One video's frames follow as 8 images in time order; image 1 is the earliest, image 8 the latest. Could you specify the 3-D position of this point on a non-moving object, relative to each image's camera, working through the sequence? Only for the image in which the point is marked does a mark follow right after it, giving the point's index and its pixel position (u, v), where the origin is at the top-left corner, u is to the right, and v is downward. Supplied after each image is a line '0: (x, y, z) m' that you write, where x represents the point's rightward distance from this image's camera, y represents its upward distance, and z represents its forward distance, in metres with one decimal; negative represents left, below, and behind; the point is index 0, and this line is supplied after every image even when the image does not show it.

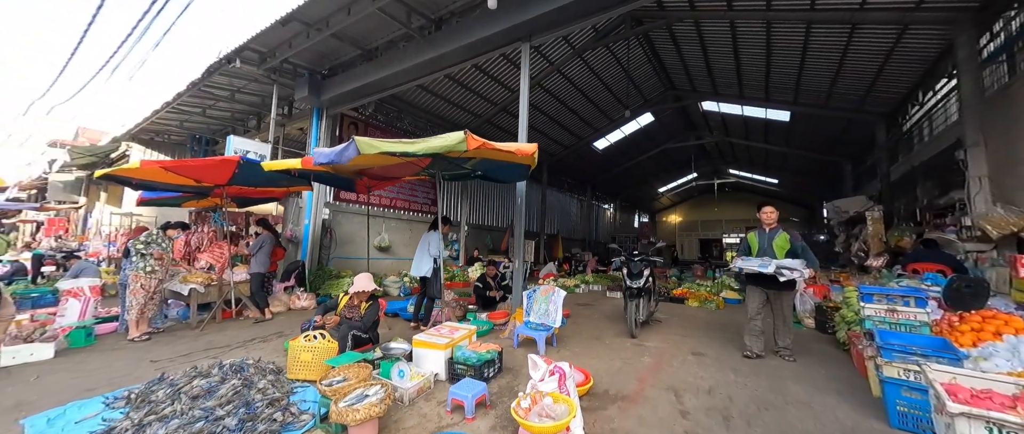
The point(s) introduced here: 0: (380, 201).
0: (-3.2, +0.4, +7.6) m
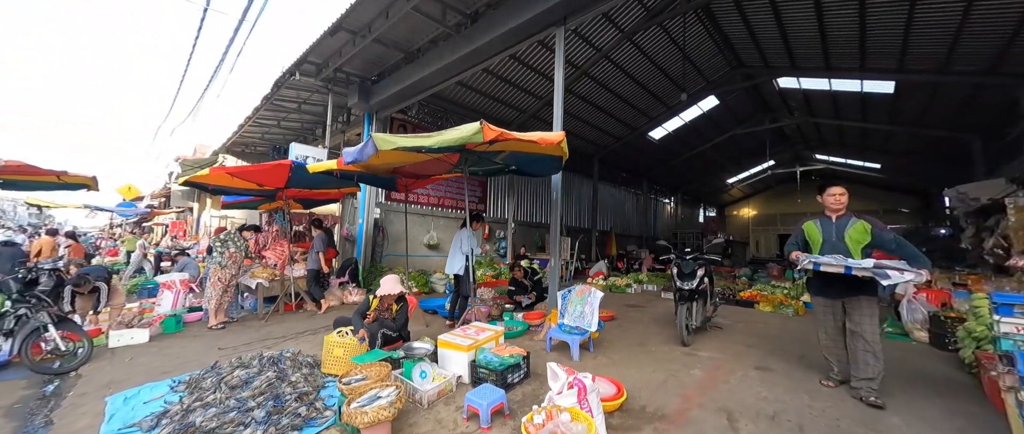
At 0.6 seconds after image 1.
0: (-2.1, +0.5, +7.8) m
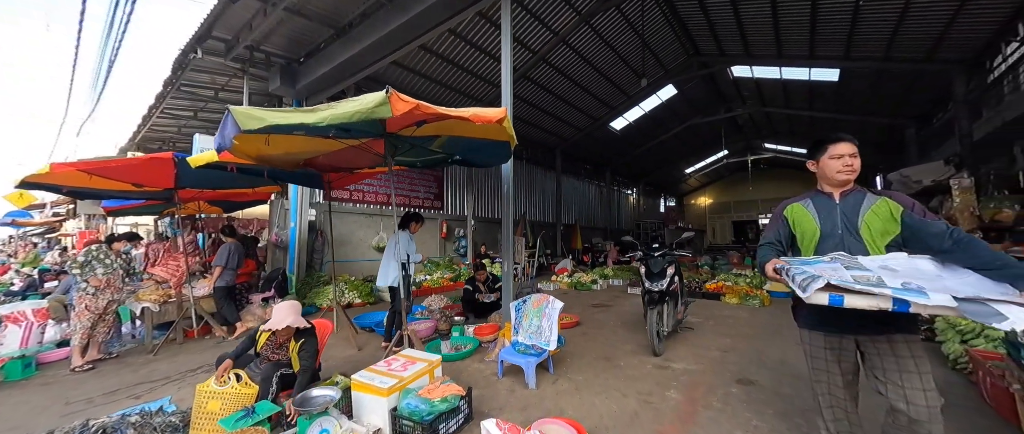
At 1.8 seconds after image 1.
0: (-3.1, +0.5, +7.0) m
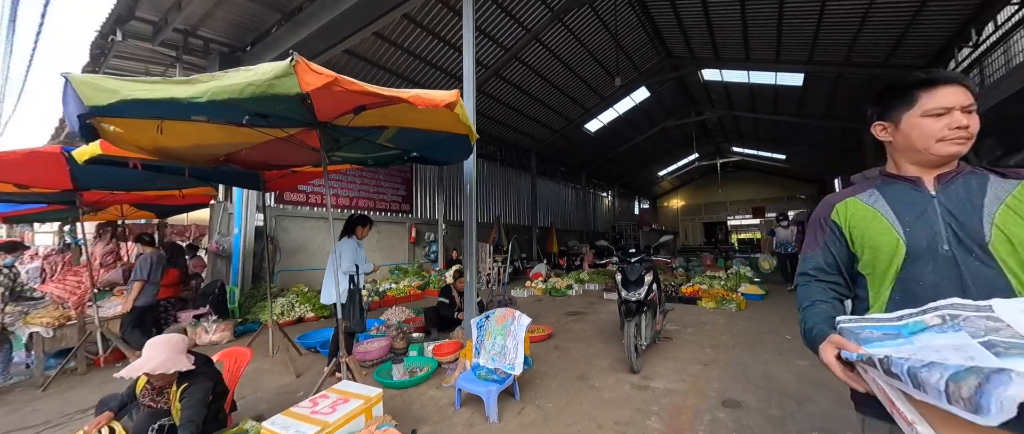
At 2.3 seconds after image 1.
0: (-3.7, +0.4, +6.5) m
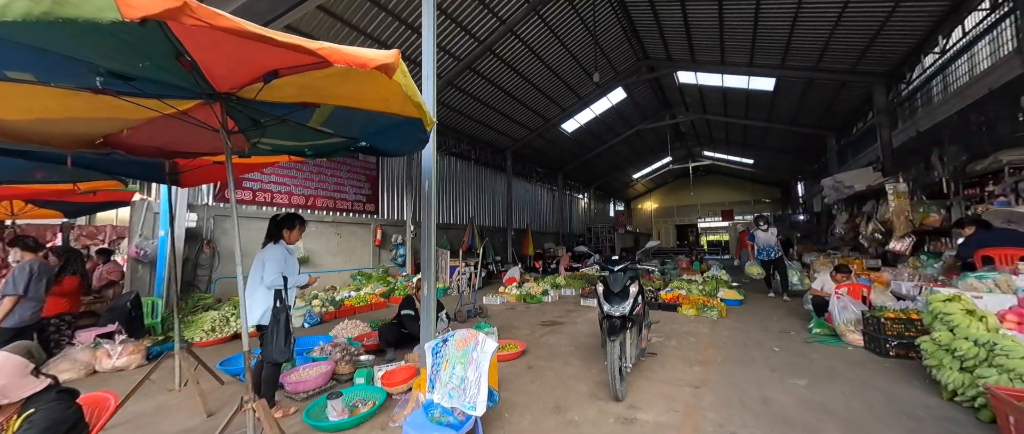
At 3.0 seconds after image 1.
0: (-4.2, +0.4, +5.8) m
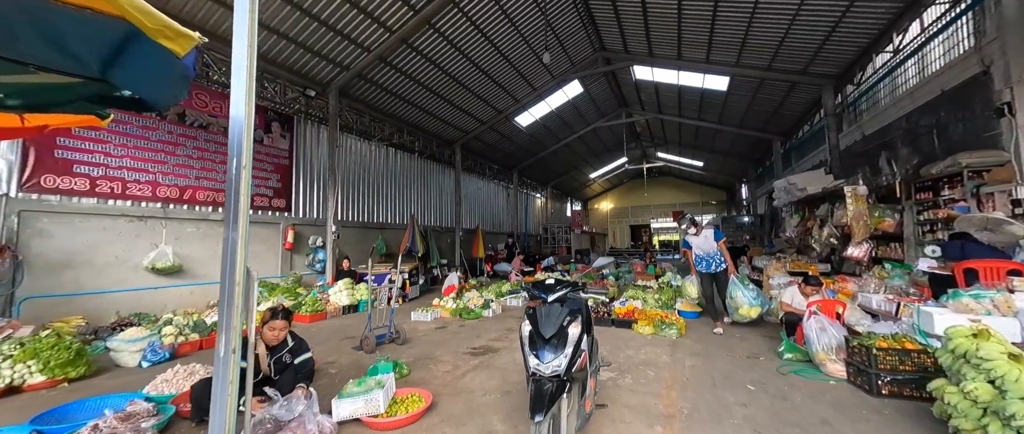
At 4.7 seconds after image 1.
0: (-5.1, +0.4, +4.4) m
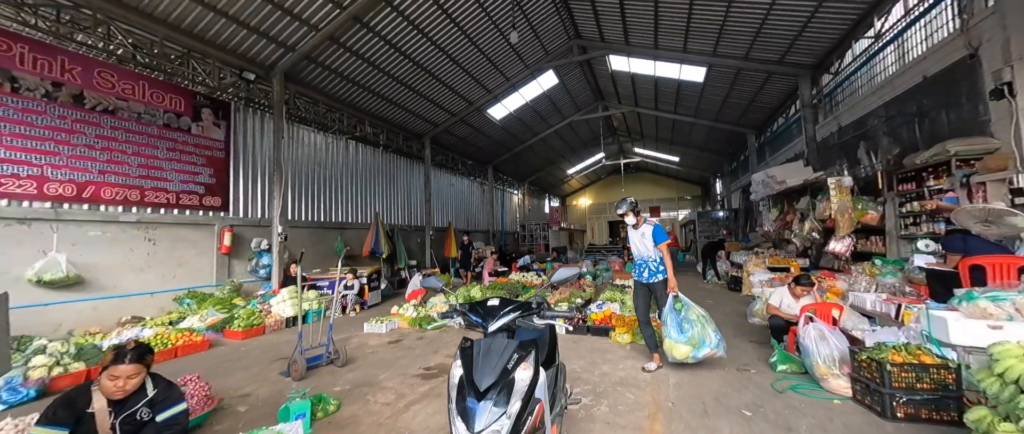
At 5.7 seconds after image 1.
0: (-5.5, +0.4, +3.6) m
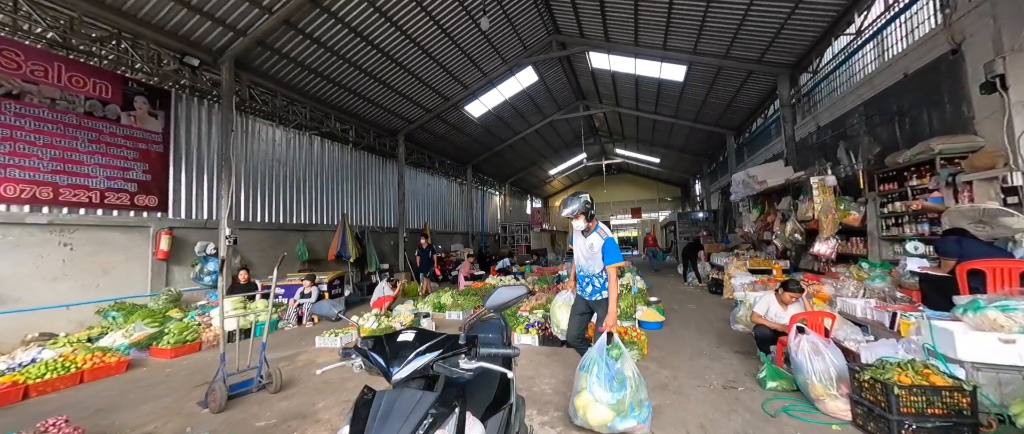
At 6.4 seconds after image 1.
0: (-5.9, +0.4, +3.0) m
